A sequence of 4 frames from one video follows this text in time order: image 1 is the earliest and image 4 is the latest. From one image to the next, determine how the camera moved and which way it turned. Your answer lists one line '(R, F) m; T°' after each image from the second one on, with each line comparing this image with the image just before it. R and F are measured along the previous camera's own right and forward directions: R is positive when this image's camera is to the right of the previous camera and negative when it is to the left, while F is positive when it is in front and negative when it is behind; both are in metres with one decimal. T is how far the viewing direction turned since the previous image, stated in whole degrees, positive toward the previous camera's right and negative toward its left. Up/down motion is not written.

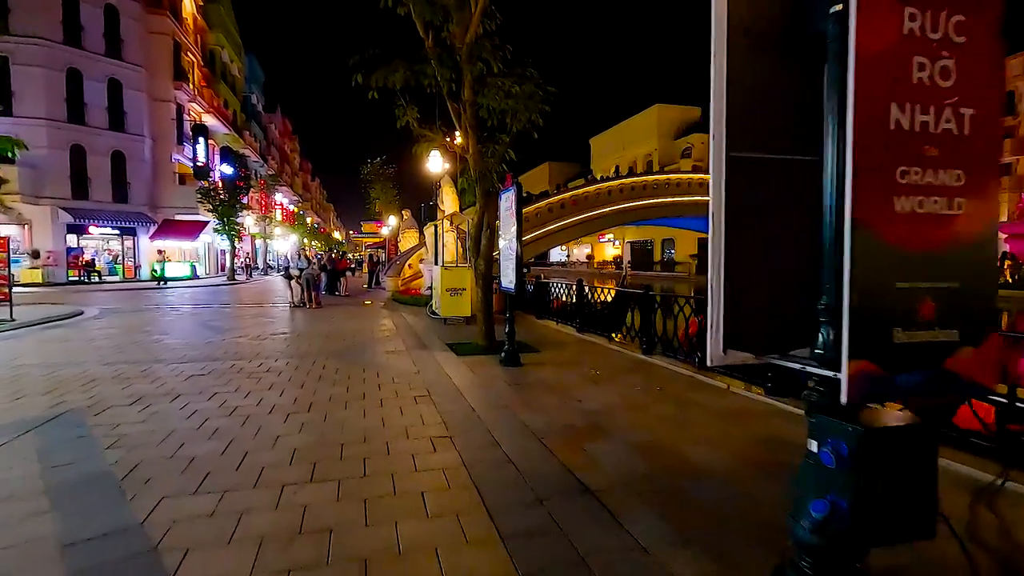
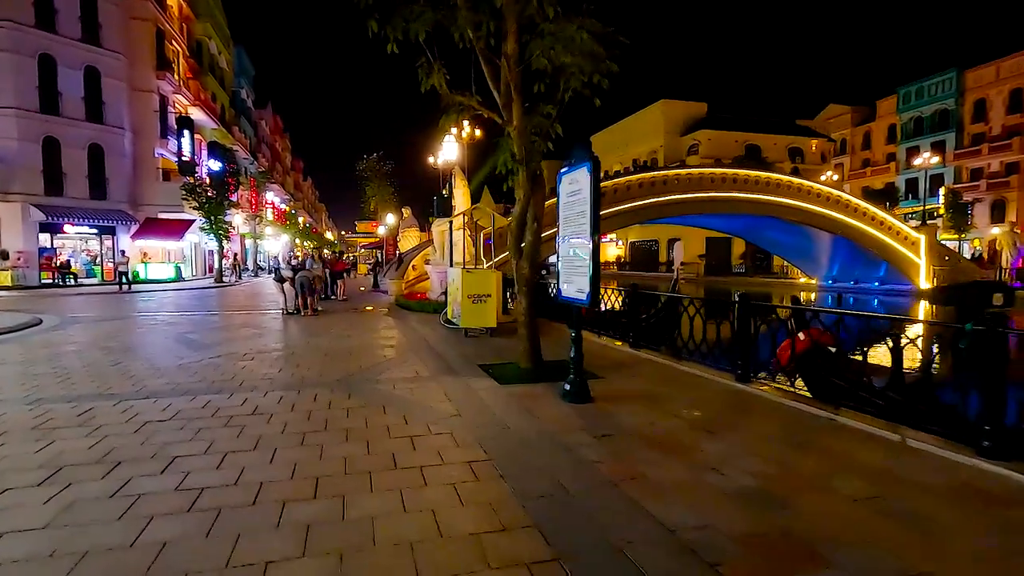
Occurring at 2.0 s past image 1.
(-0.9, +2.2) m; +1°
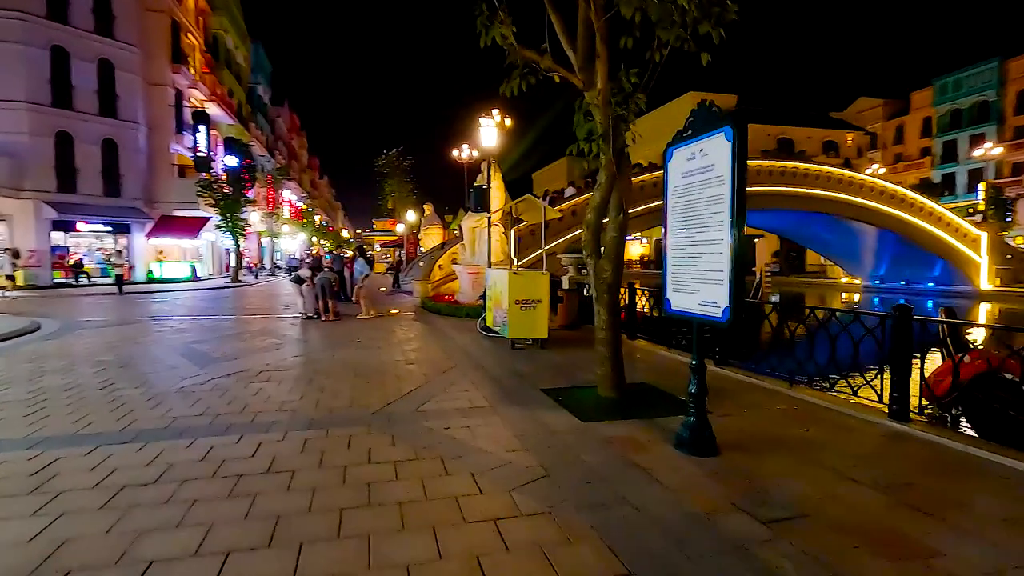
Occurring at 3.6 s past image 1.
(-0.8, +1.7) m; -1°
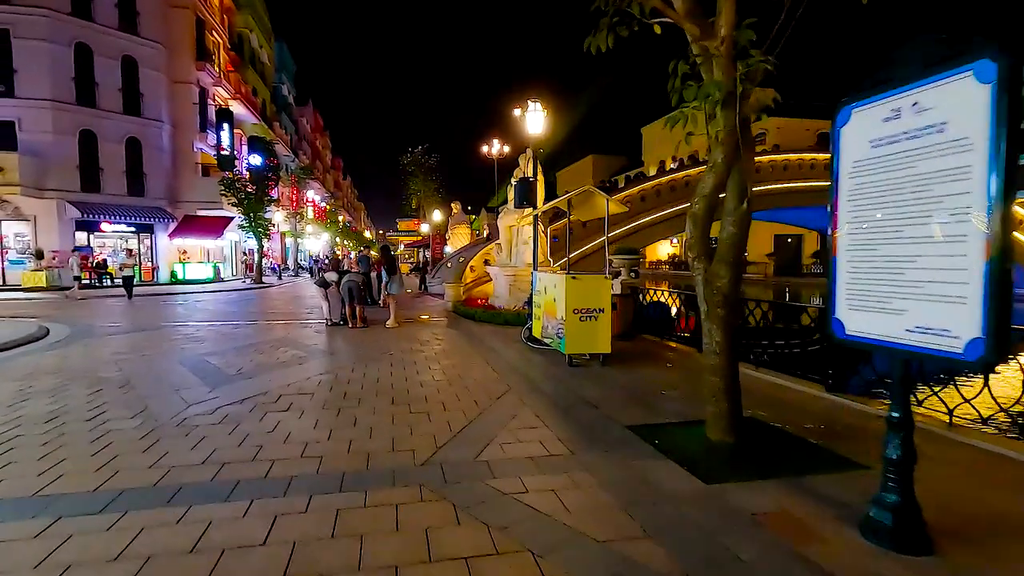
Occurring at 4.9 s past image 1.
(-0.6, +1.5) m; -2°
